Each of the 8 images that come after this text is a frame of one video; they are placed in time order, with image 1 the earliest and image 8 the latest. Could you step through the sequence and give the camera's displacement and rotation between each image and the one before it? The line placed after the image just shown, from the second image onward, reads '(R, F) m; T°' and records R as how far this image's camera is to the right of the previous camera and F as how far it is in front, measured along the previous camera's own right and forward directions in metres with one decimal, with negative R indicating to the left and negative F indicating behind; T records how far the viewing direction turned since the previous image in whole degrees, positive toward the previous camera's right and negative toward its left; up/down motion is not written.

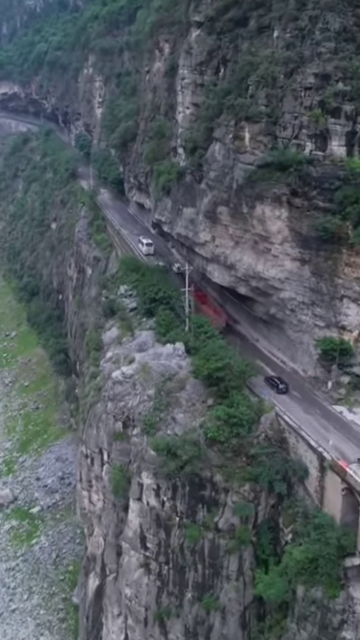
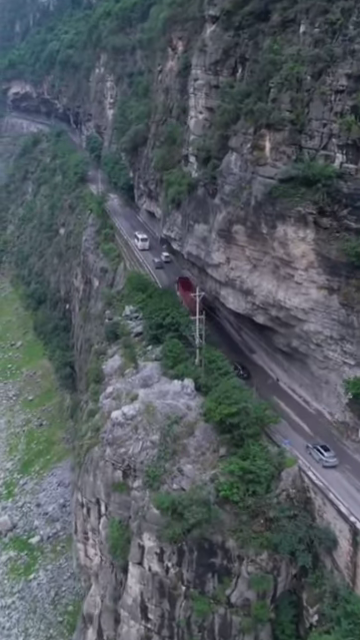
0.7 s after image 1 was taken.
(+0.1, +2.2) m; -1°
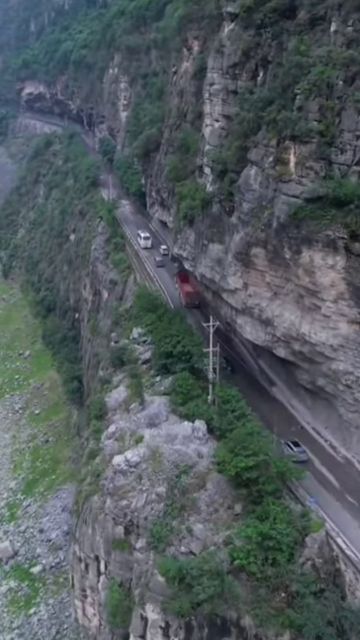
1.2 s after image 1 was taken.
(+0.1, +1.8) m; -1°
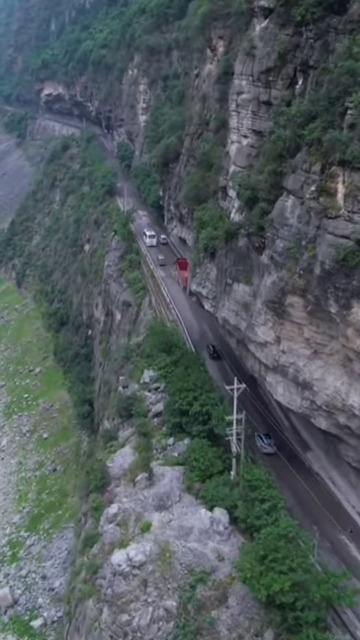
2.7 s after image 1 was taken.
(0.0, +2.7) m; -2°
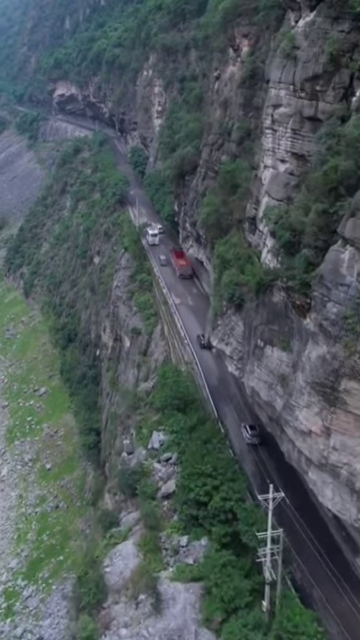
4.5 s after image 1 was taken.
(-0.1, +3.0) m; -1°
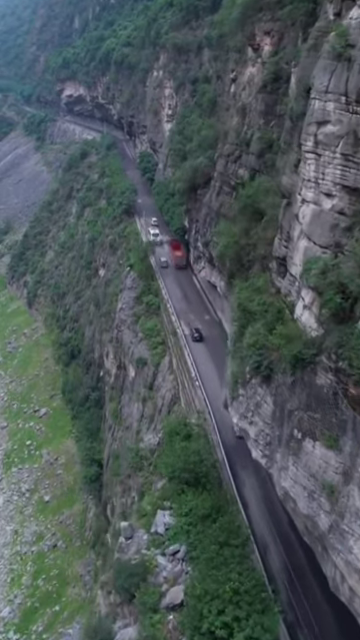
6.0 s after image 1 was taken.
(0.0, +2.7) m; -1°
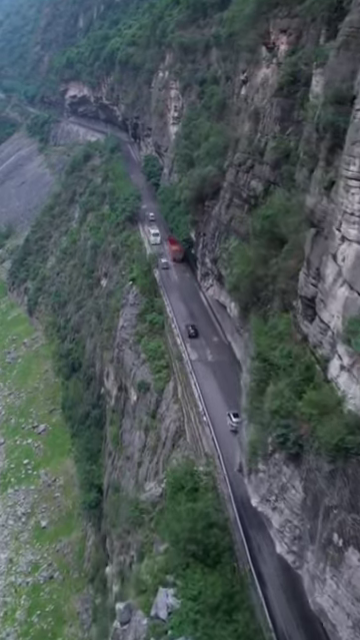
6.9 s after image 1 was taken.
(0.0, +1.9) m; -1°
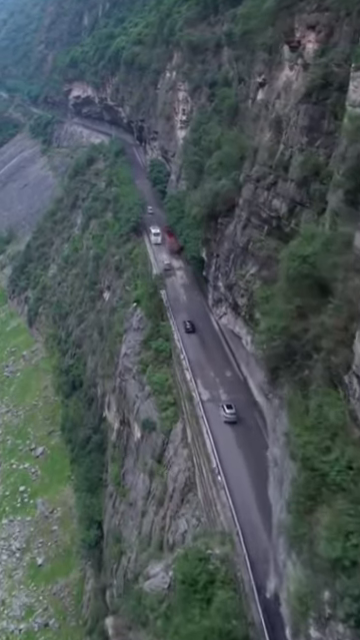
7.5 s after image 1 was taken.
(-0.2, +2.4) m; 0°
